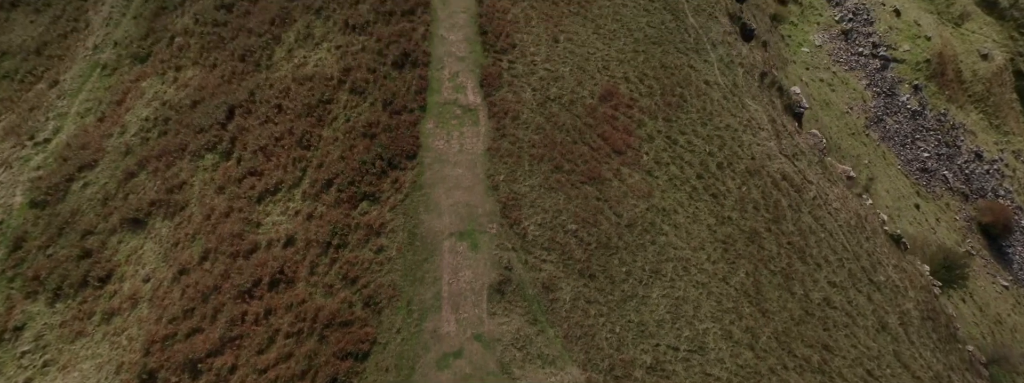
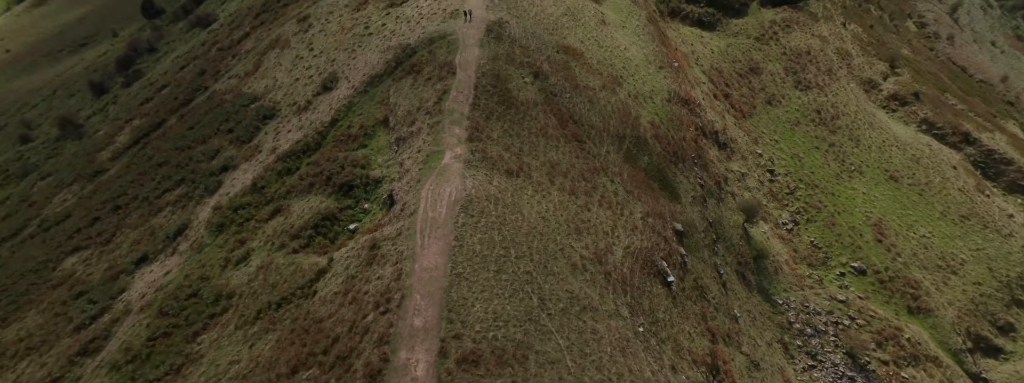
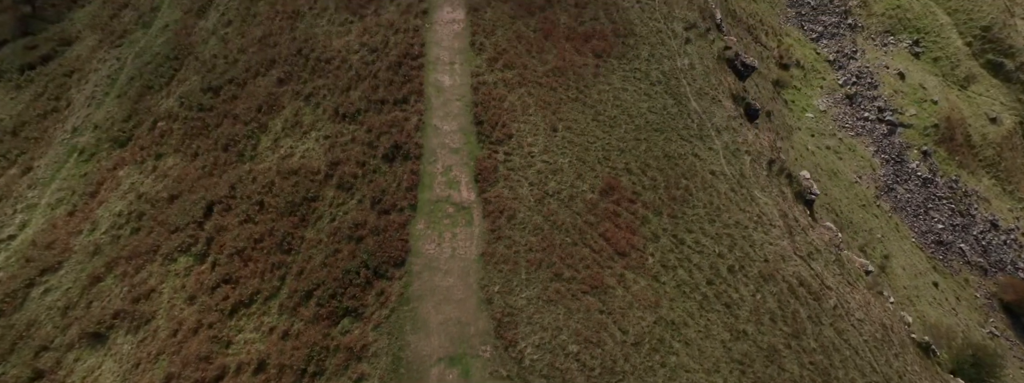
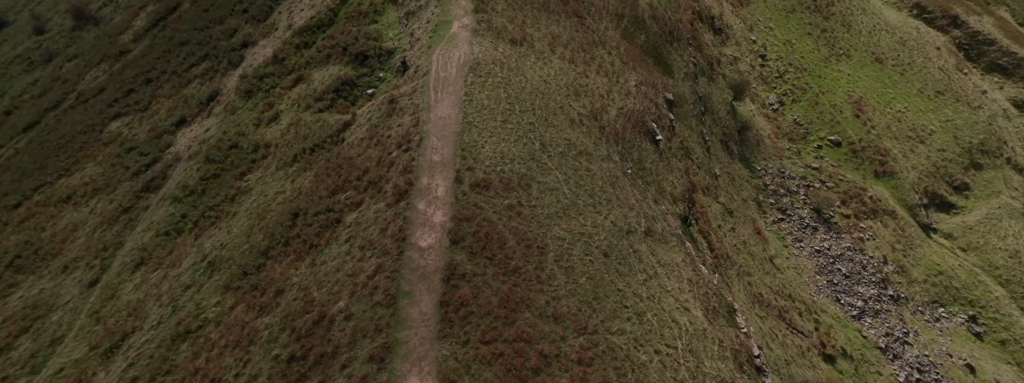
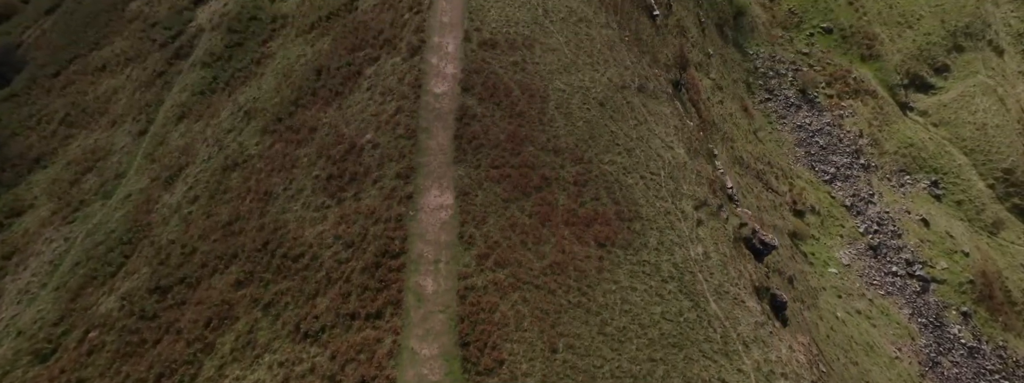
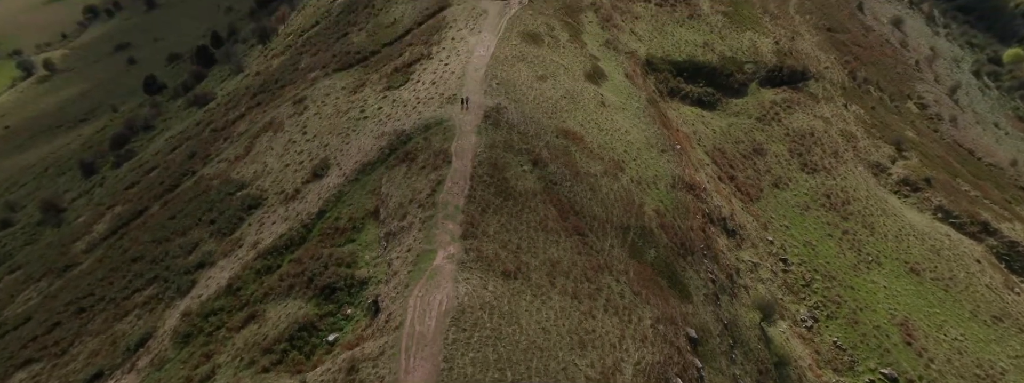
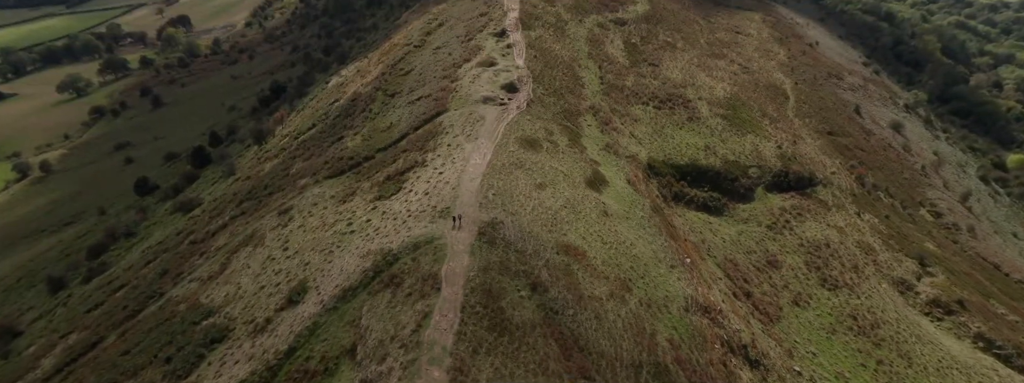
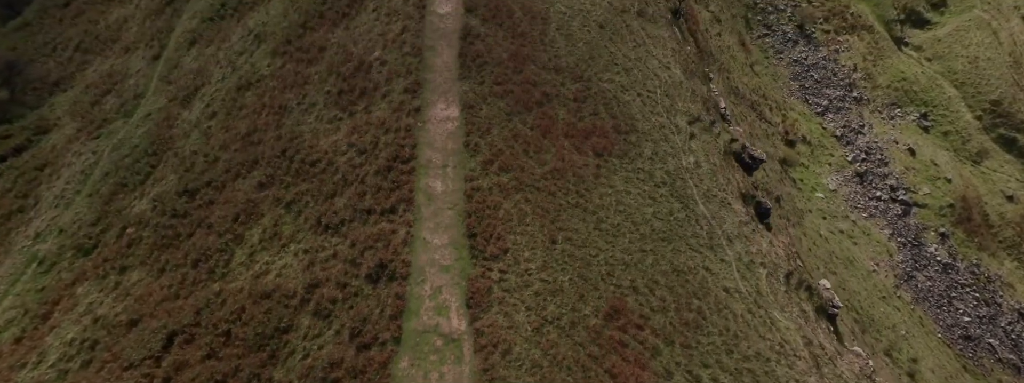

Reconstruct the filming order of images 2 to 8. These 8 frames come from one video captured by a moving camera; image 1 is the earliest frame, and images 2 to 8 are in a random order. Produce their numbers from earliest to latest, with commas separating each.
3, 8, 5, 4, 2, 6, 7
